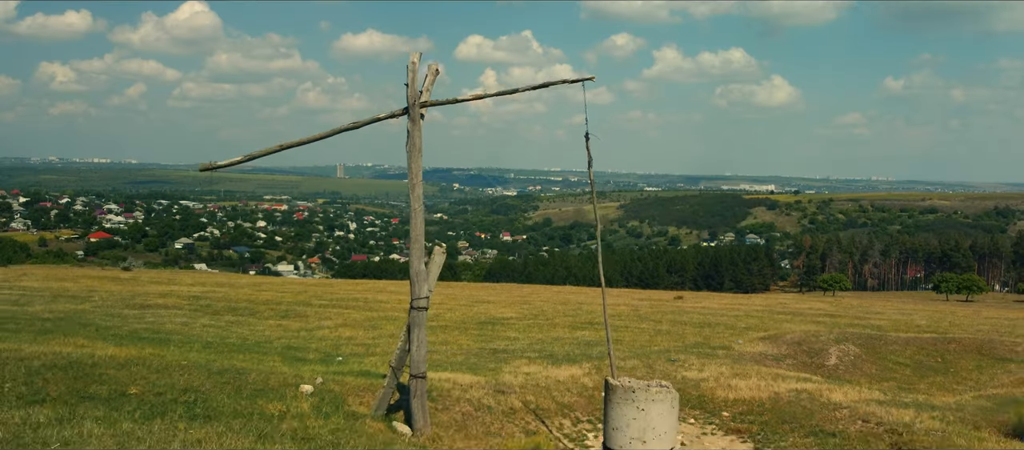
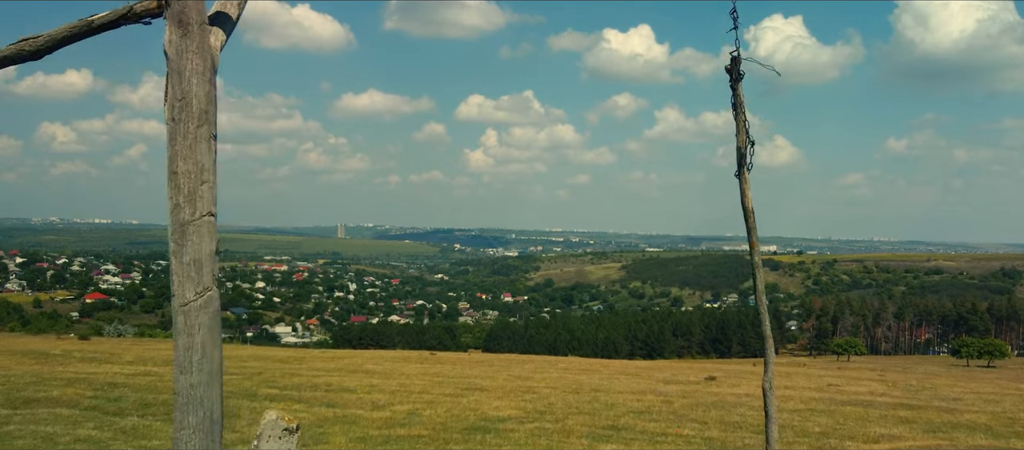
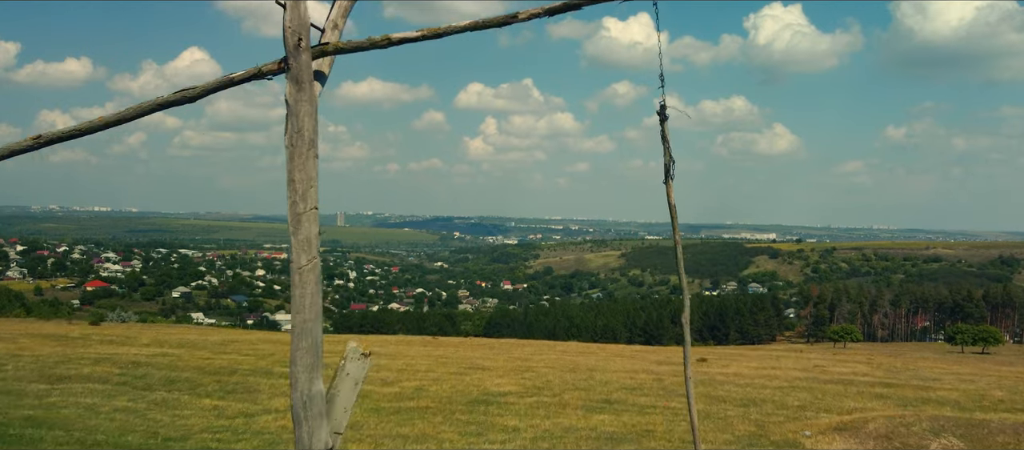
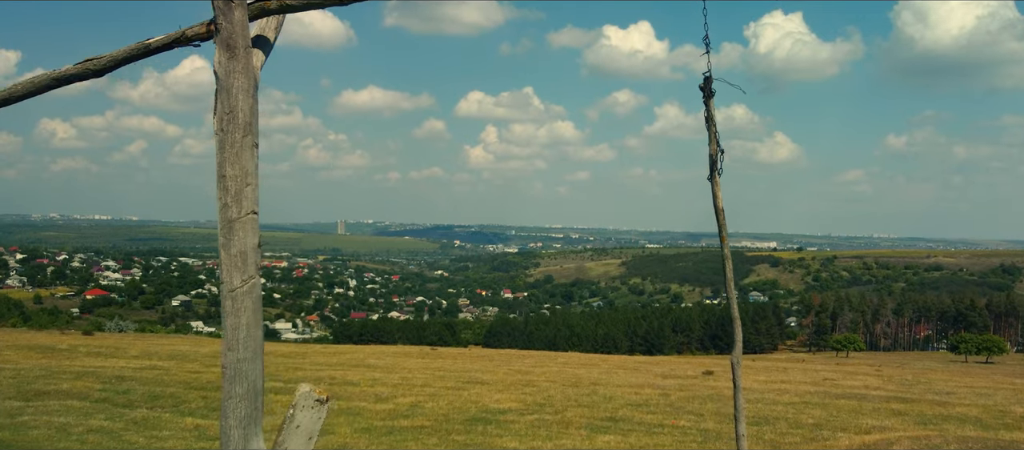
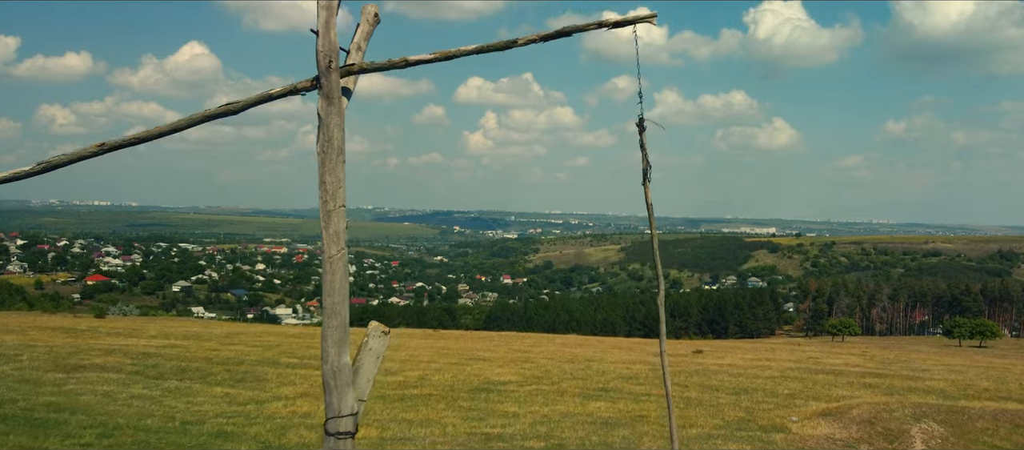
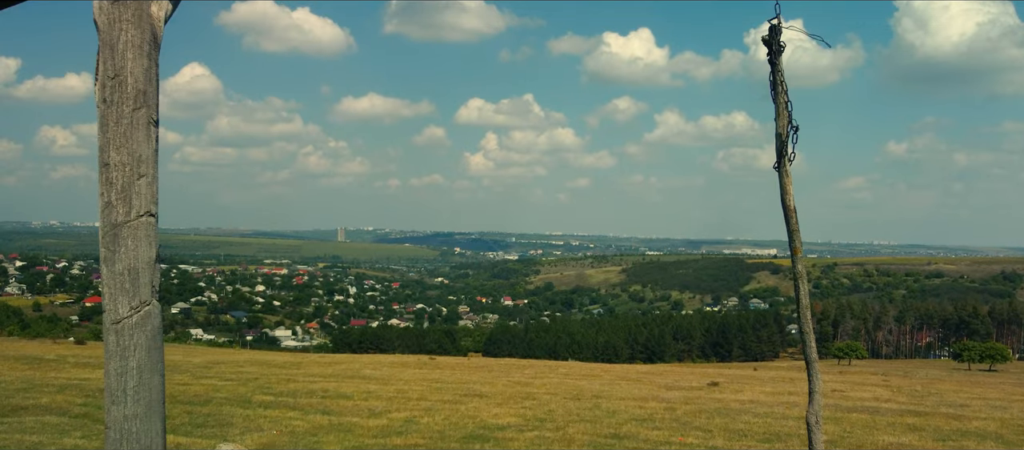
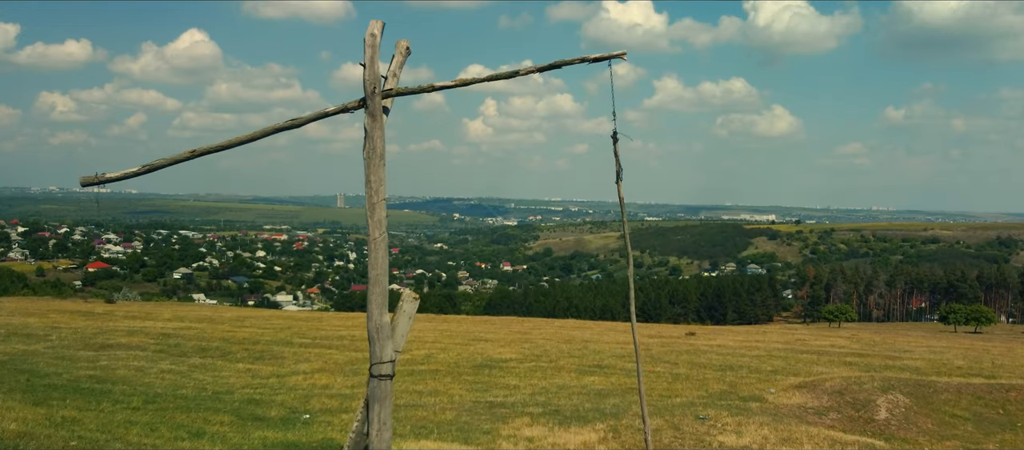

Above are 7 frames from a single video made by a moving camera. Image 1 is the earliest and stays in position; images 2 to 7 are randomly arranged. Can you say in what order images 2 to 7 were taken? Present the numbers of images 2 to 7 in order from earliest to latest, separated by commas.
7, 5, 3, 4, 2, 6
